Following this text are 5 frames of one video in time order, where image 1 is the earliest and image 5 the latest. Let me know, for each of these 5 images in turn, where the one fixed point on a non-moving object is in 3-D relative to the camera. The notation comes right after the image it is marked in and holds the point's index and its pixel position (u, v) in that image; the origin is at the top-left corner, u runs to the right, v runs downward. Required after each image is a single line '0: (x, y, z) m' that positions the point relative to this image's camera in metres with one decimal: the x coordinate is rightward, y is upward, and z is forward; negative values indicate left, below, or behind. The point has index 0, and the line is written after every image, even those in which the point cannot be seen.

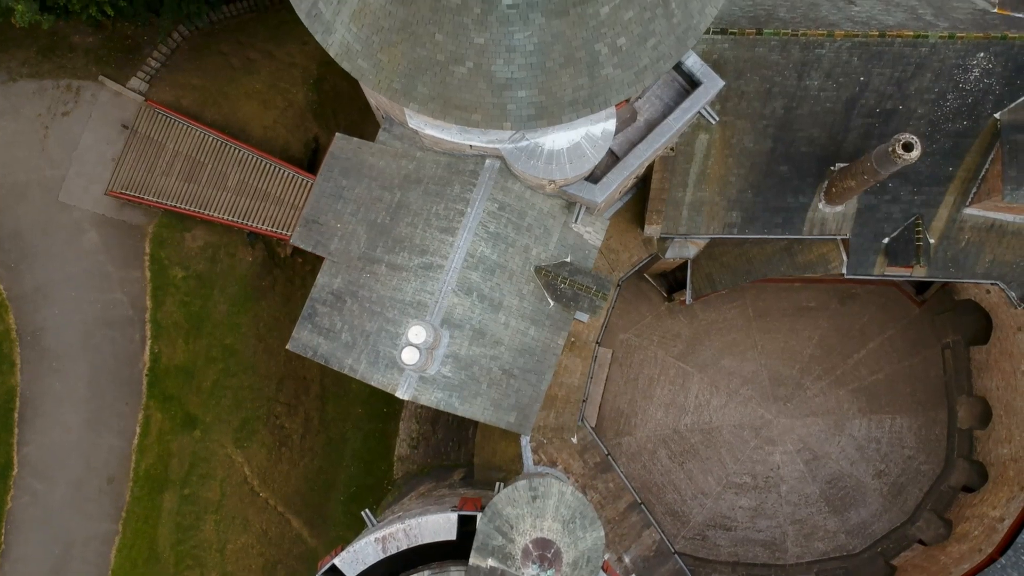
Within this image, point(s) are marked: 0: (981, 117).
0: (+14.7, +5.3, +19.9) m
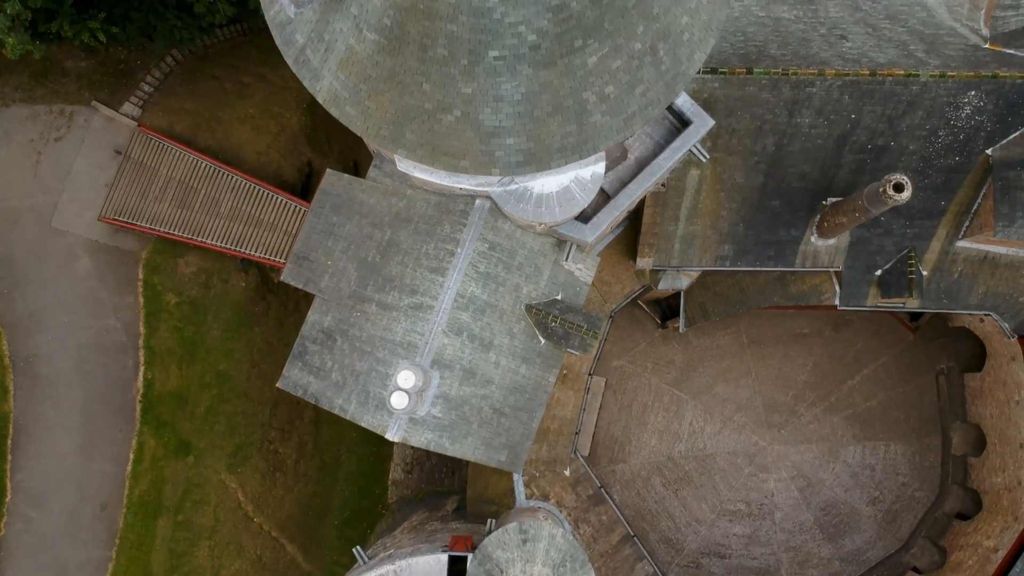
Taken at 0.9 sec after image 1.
0: (+14.4, +4.2, +19.9) m
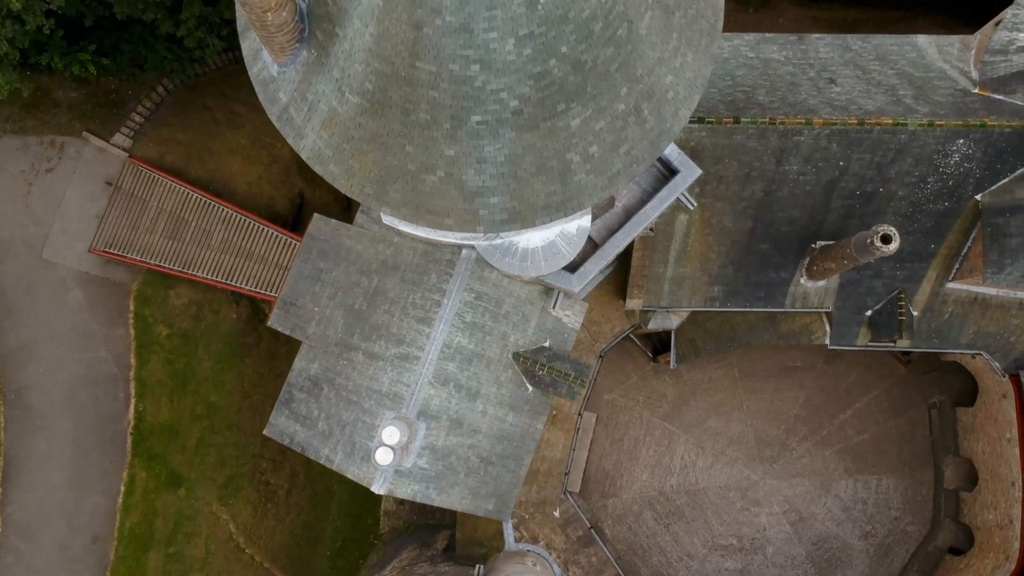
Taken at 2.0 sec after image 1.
0: (+14.0, +2.8, +19.8) m
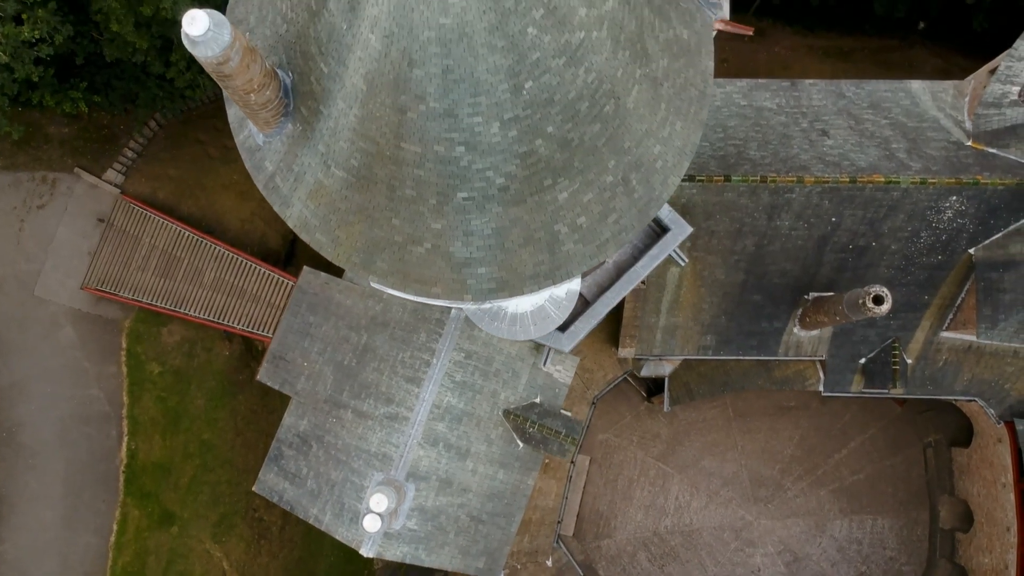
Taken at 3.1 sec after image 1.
0: (+13.7, +1.1, +19.7) m
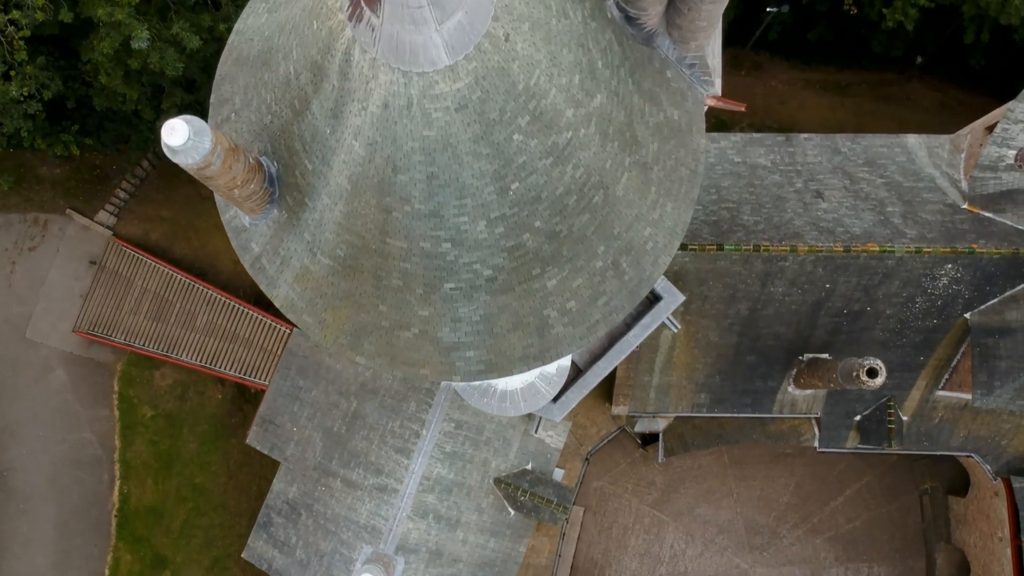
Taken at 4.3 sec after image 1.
0: (+13.5, -0.8, +19.5) m
